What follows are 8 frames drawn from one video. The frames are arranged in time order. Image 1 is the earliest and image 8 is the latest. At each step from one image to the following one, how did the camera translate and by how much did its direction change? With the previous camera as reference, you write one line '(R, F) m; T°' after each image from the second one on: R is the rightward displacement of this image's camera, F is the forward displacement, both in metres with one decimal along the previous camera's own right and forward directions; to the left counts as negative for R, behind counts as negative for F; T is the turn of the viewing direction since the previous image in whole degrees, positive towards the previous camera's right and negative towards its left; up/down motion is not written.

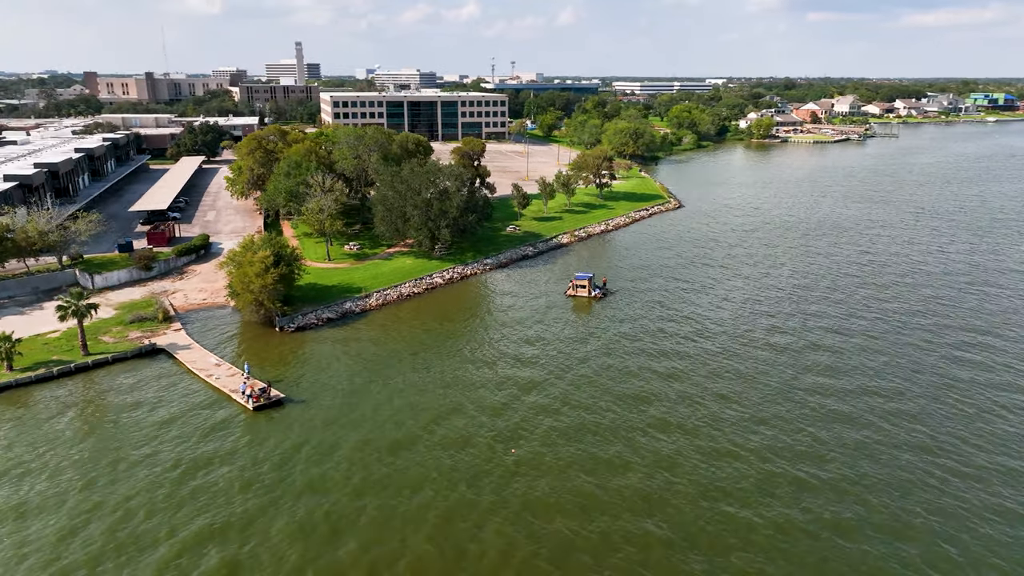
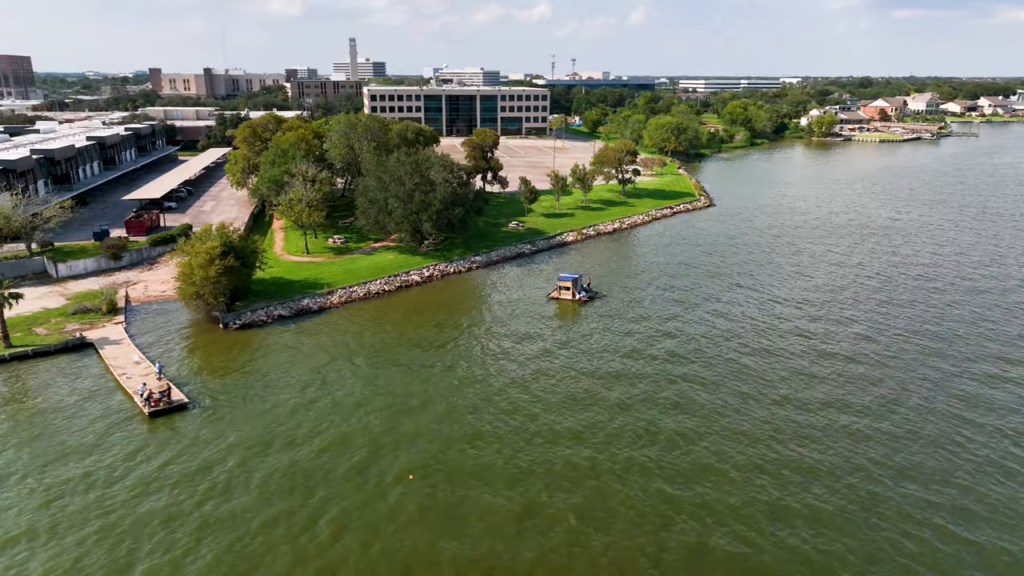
(+5.9, +4.1) m; -5°
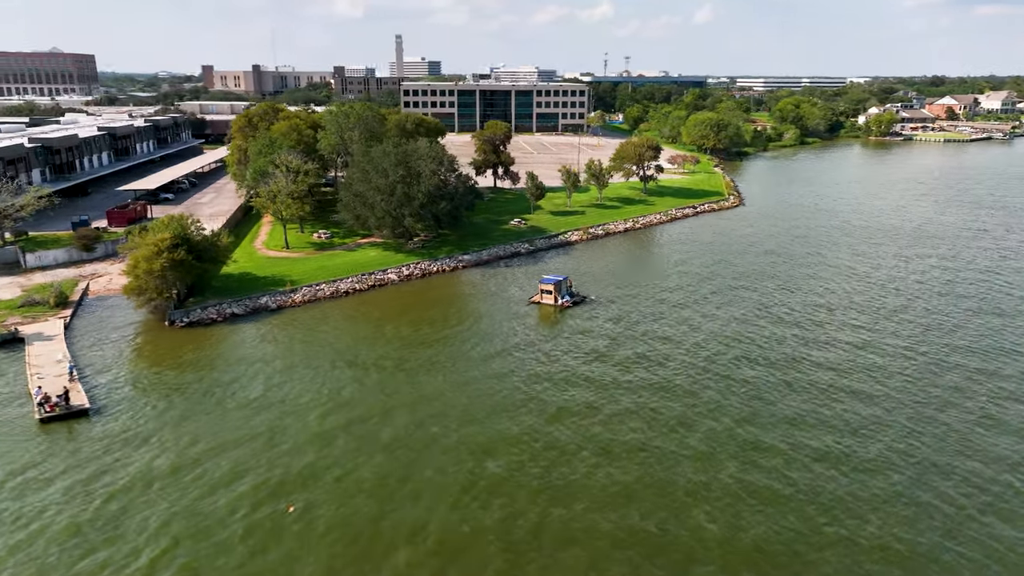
(+4.9, +3.7) m; -4°
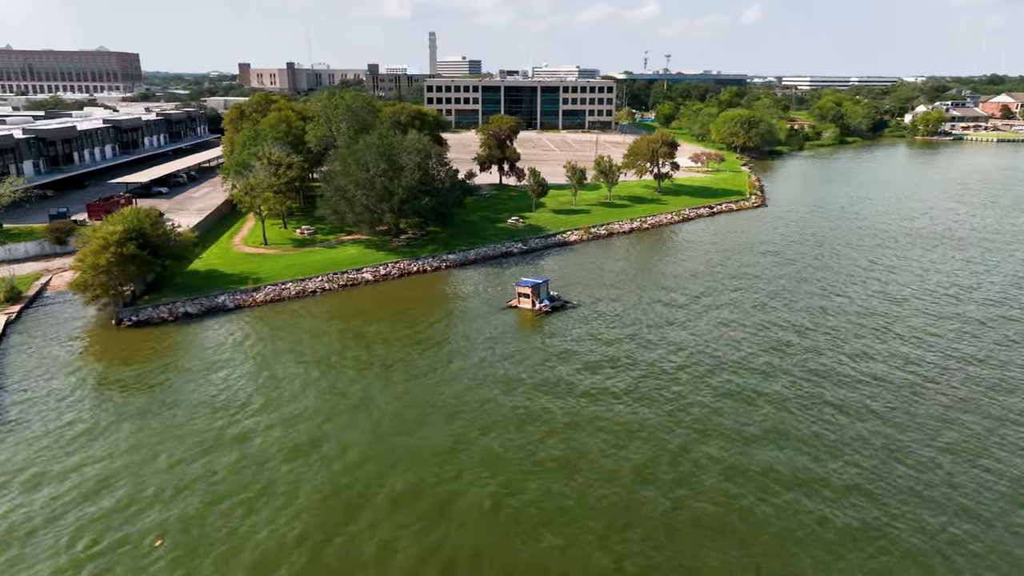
(+3.9, +3.1) m; -3°
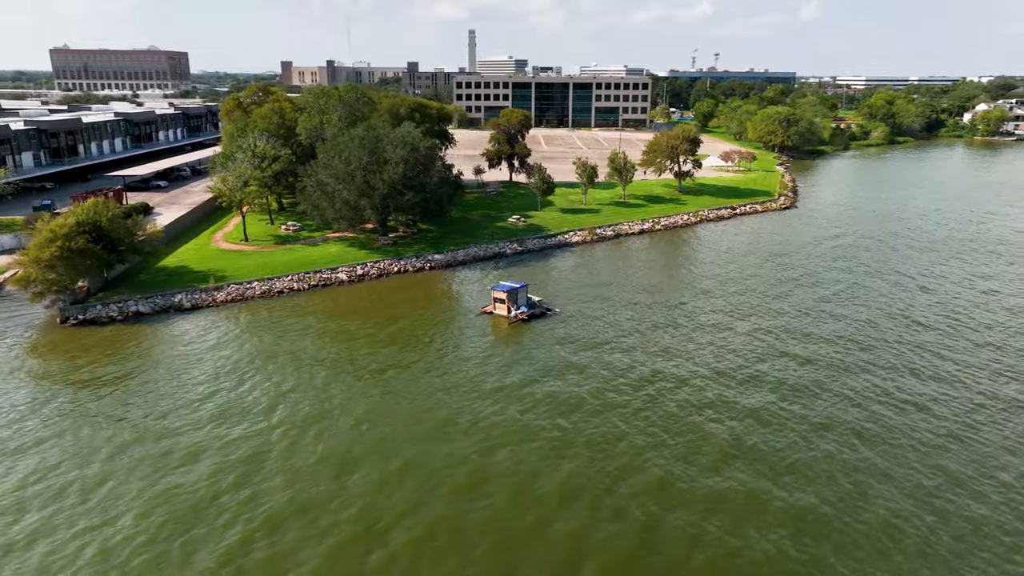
(+3.8, +3.4) m; -4°
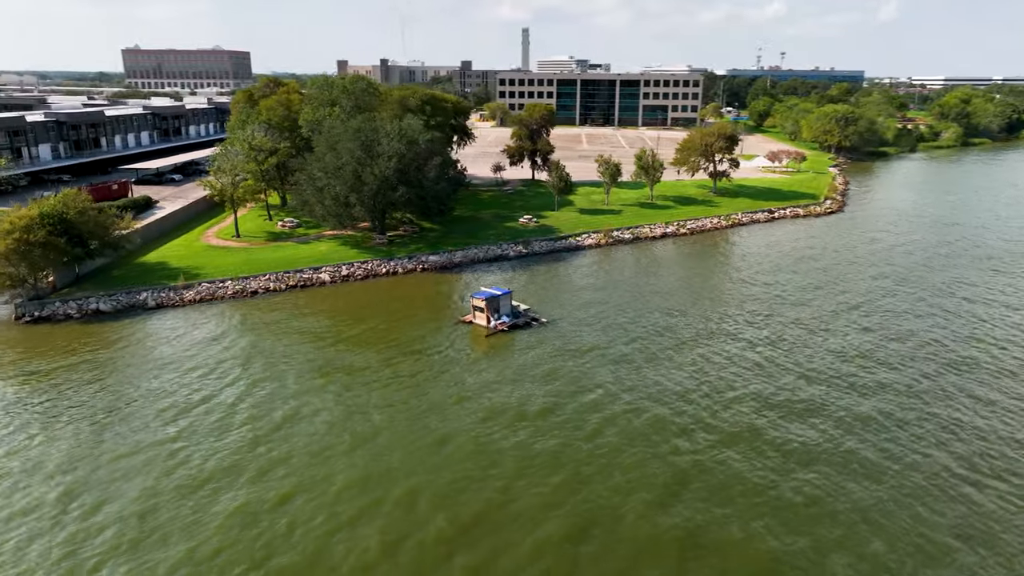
(+3.7, +3.6) m; -5°
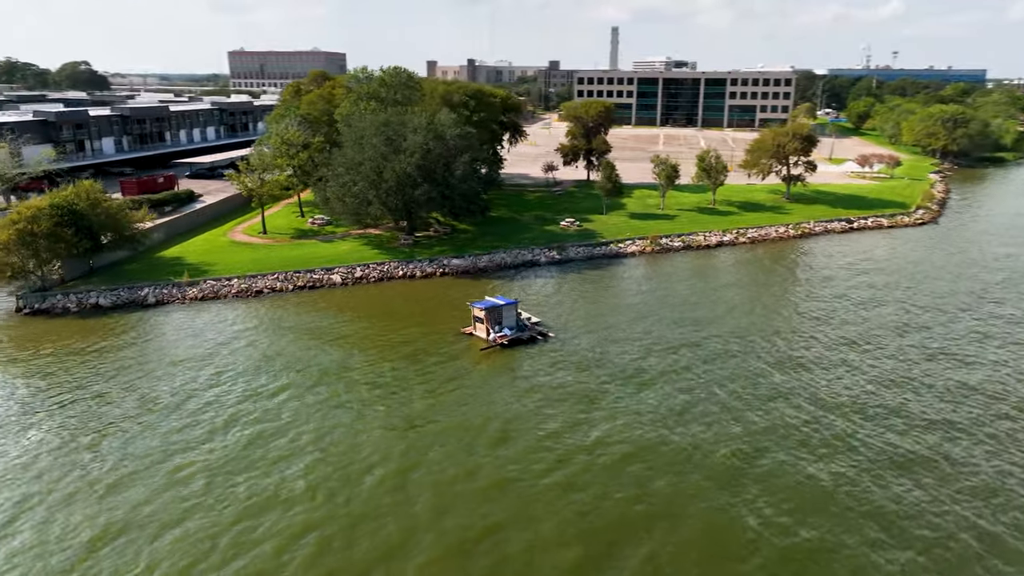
(+3.7, +3.5) m; -7°
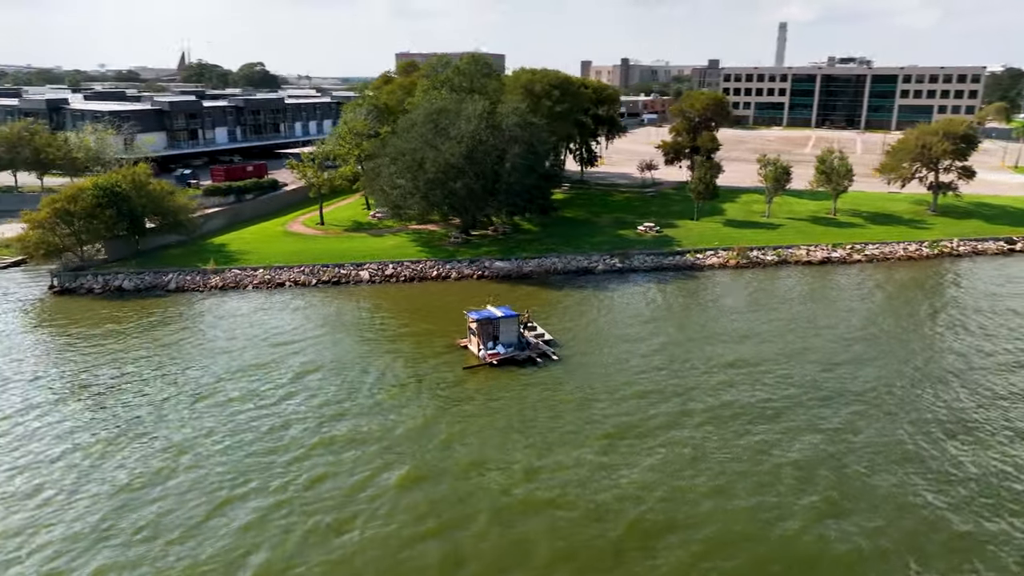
(+5.8, +4.9) m; -13°
